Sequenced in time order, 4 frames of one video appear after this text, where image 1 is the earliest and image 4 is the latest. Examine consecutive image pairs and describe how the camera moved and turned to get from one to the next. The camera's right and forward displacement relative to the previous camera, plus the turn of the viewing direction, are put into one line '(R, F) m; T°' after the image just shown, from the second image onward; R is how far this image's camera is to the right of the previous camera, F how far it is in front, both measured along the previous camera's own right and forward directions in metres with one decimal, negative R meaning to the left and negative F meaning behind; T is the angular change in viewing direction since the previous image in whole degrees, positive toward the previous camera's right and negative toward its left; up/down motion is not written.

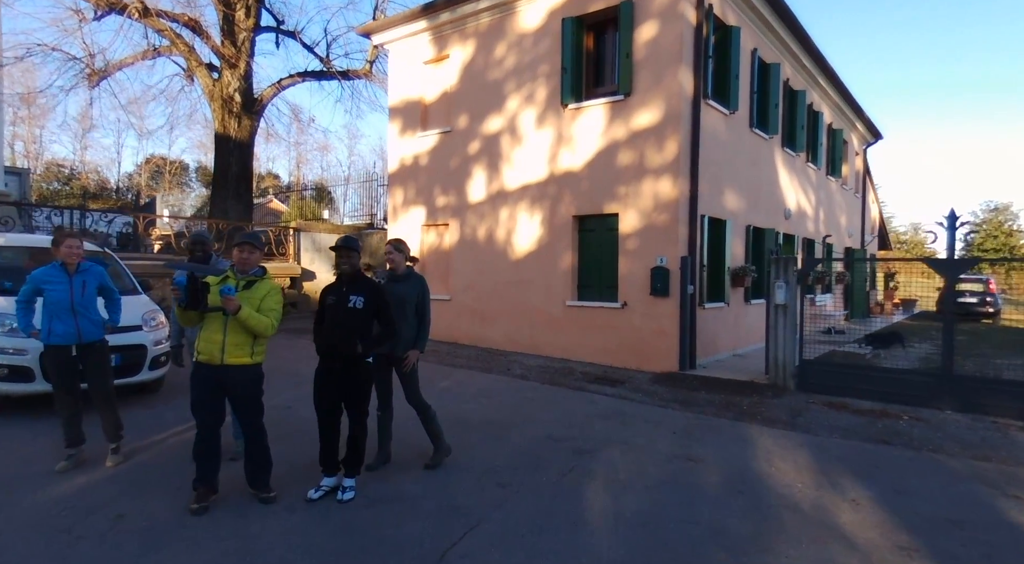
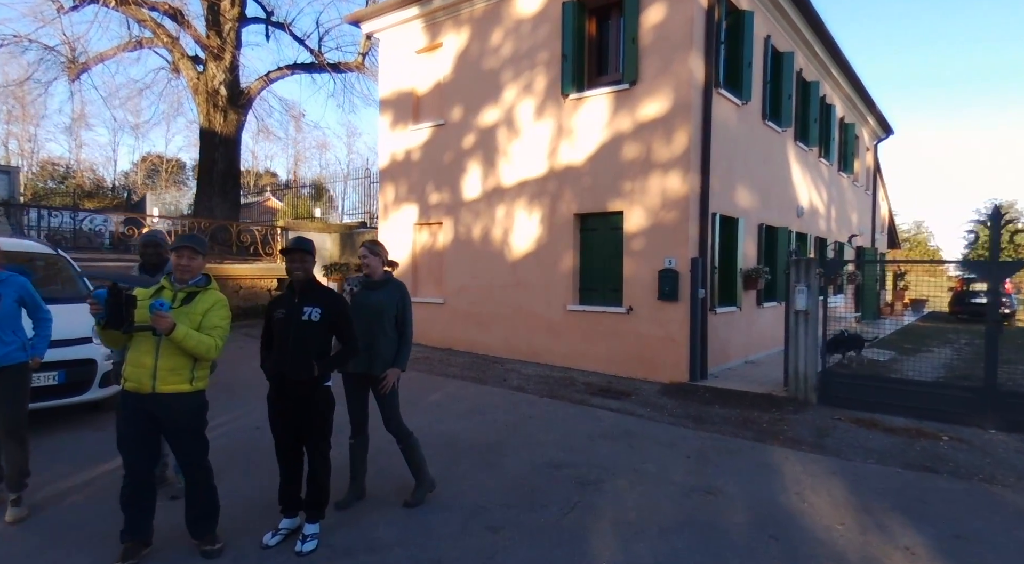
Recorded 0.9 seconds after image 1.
(+0.1, +0.7) m; 0°
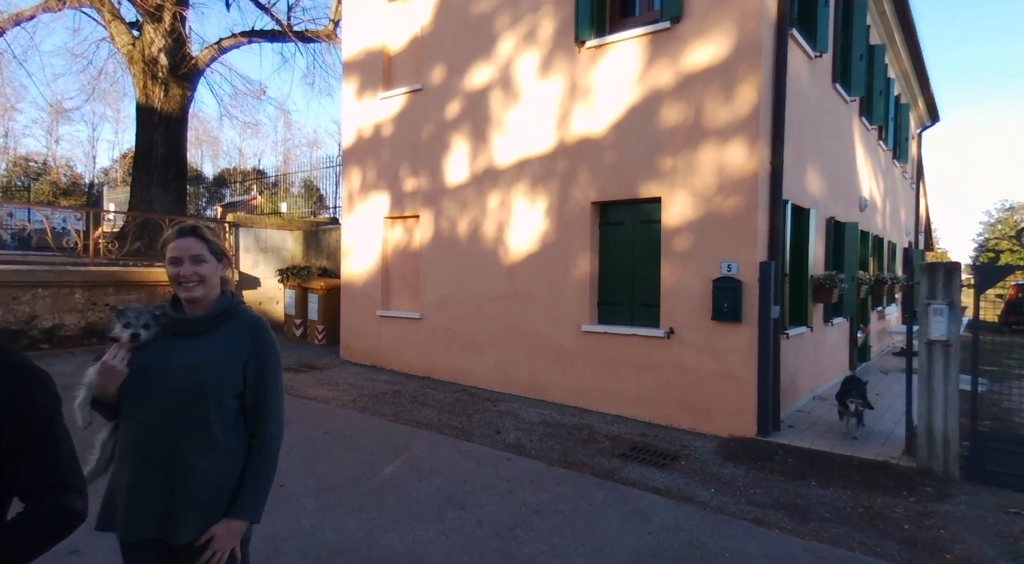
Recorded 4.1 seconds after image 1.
(0.0, +2.3) m; 0°
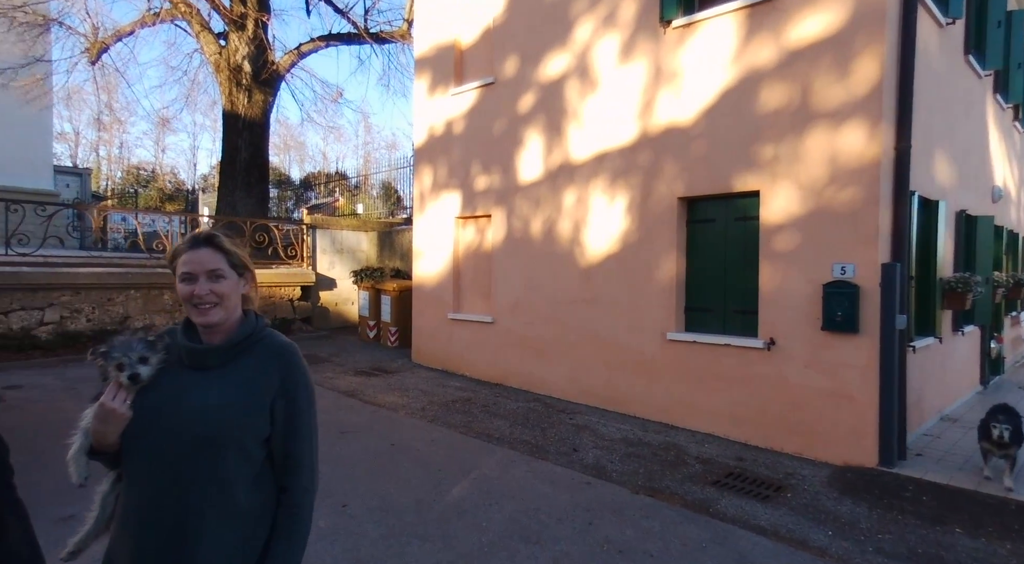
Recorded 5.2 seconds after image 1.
(0.0, +0.5) m; -7°
